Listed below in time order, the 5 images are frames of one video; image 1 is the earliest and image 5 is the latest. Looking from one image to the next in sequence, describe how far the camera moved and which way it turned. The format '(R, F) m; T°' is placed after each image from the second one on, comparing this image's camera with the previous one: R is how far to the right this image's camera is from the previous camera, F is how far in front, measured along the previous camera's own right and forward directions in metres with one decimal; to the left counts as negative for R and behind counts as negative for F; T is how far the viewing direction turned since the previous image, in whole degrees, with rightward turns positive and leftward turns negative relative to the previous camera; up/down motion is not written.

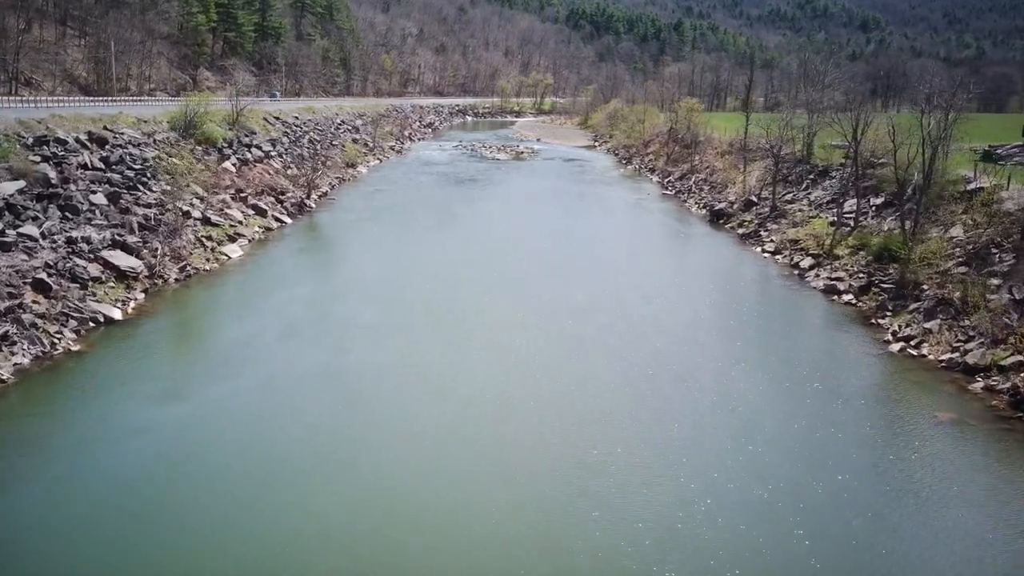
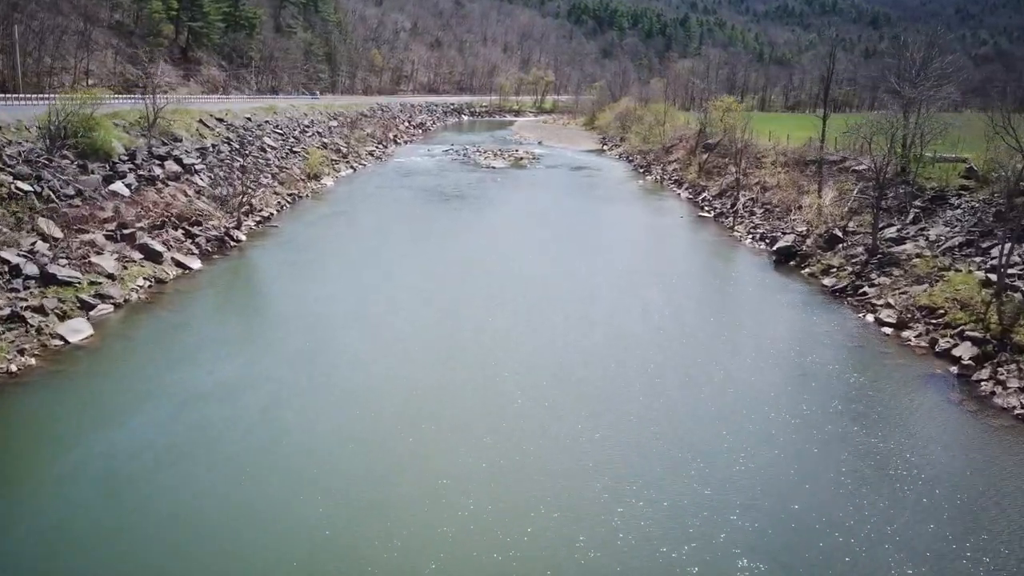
(+0.1, +8.1) m; 0°
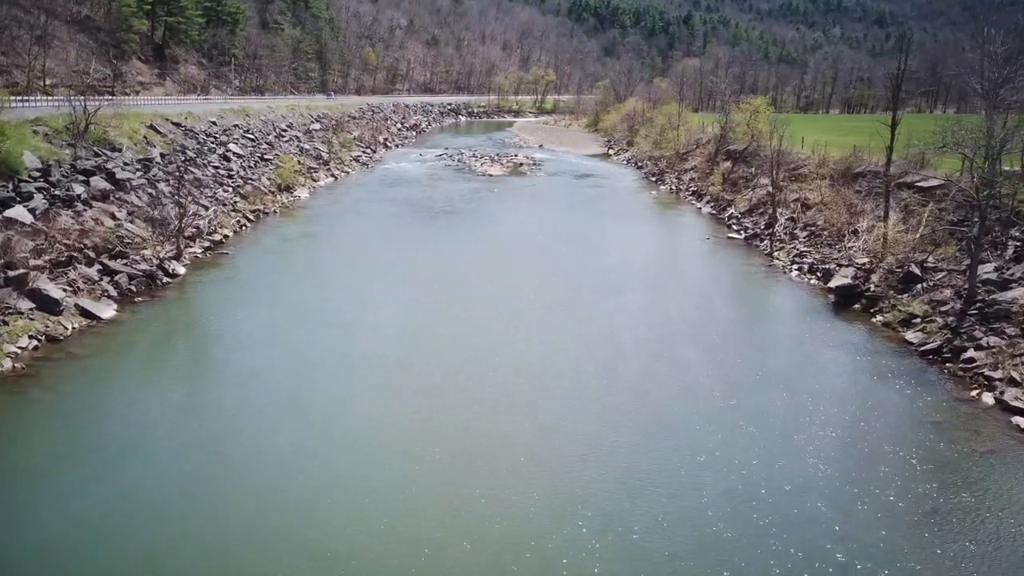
(+0.1, +4.4) m; 0°
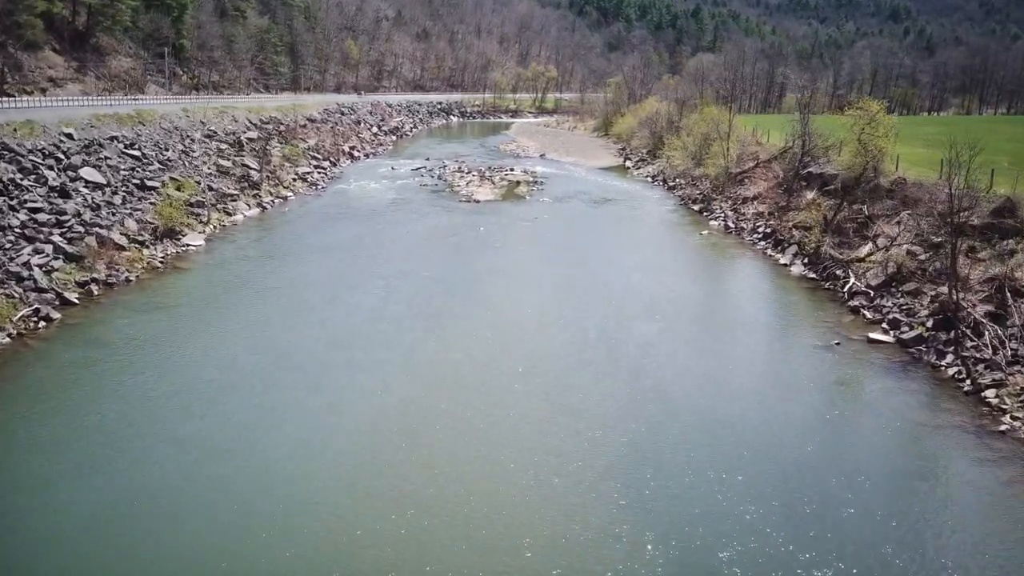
(+0.2, +10.9) m; 0°
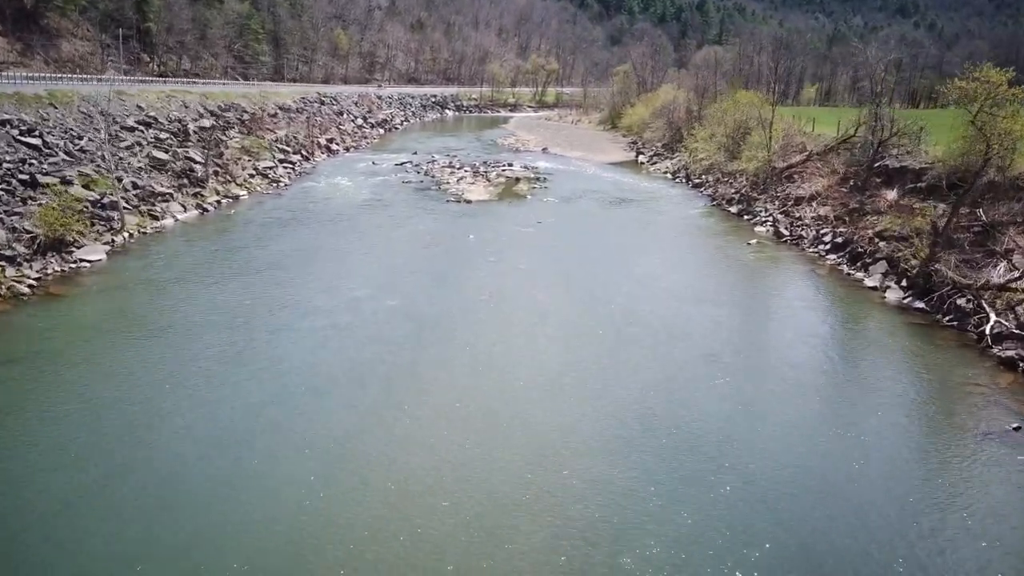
(0.0, +5.5) m; 0°
